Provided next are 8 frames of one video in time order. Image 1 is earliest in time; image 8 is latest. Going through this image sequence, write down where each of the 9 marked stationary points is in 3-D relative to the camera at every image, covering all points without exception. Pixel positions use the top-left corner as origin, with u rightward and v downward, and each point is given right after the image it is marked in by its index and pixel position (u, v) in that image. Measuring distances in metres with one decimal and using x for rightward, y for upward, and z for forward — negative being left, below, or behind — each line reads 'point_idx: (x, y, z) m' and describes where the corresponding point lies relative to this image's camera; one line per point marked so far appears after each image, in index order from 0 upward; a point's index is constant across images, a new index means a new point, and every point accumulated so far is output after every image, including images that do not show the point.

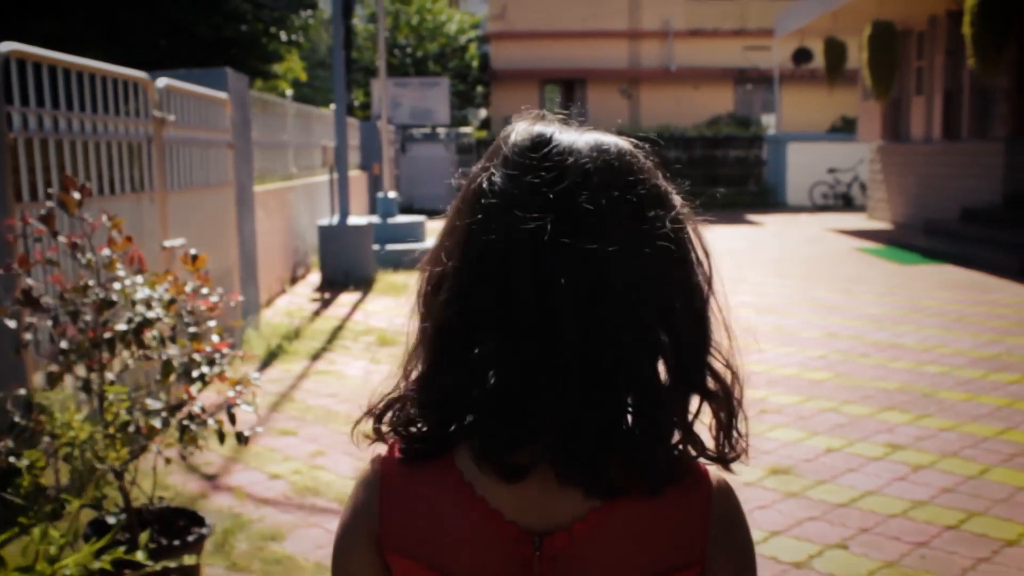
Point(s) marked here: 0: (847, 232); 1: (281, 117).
0: (+5.1, +0.9, +17.9) m
1: (-2.3, +1.7, +11.5) m
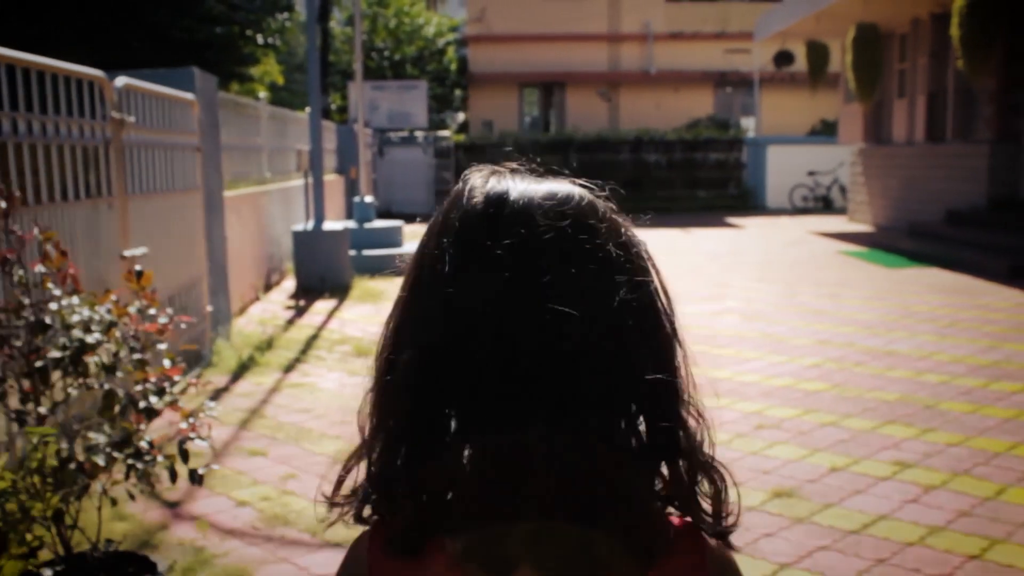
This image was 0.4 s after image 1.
0: (+4.8, +0.8, +17.7) m
1: (-2.5, +1.6, +11.1) m
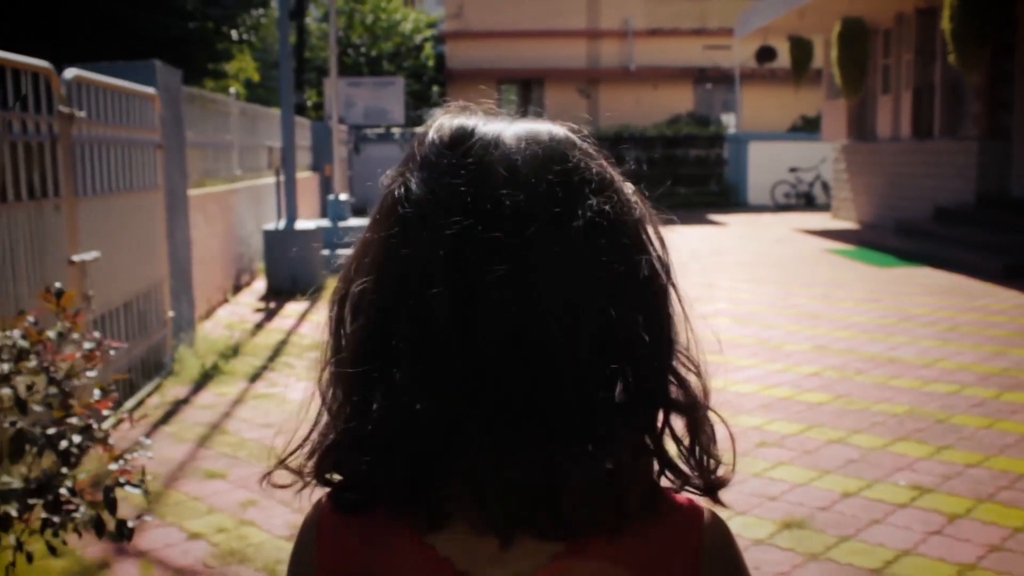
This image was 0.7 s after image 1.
0: (+4.5, +0.8, +17.3) m
1: (-2.7, +1.6, +10.6) m
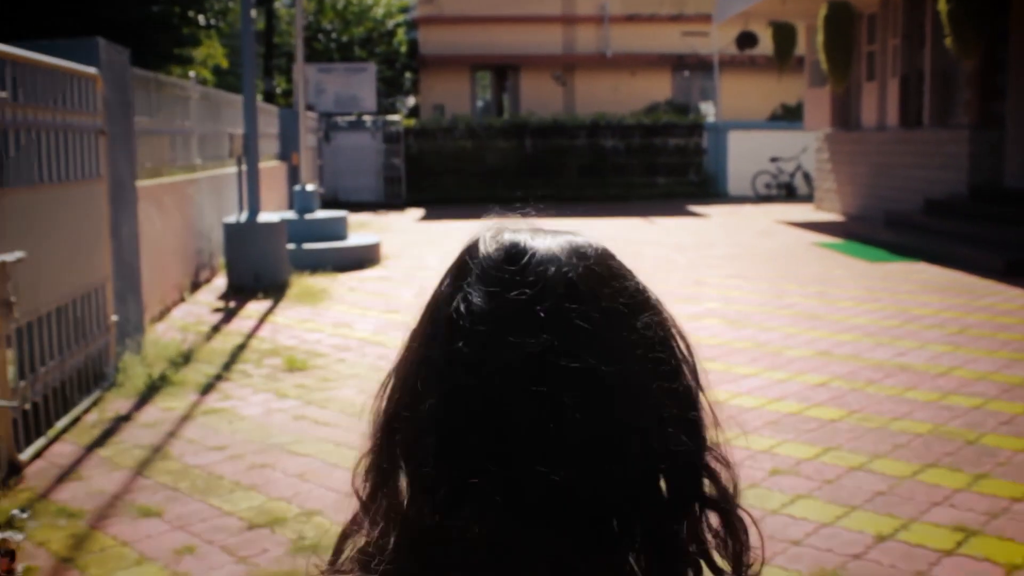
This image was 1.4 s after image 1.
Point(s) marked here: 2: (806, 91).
0: (+4.1, +0.9, +16.8) m
1: (-2.9, +1.6, +10.0) m
2: (+5.0, +3.4, +19.6) m
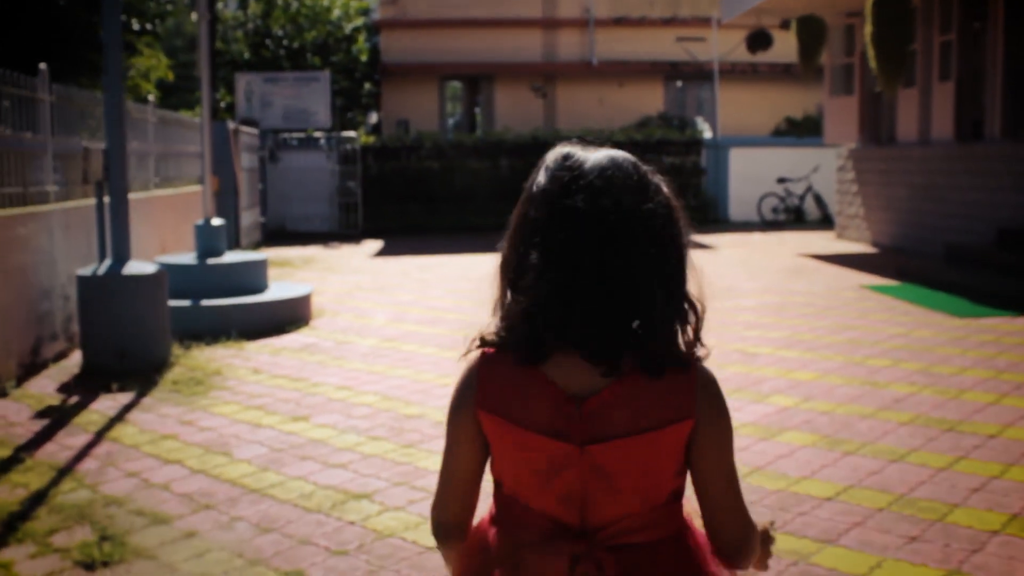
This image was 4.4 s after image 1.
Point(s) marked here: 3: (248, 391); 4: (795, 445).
0: (+3.8, +0.4, +14.1) m
1: (-3.1, +1.1, +7.1) m
2: (+4.6, +2.8, +16.9) m
3: (-1.5, -0.6, +6.6) m
4: (+1.2, -0.7, +4.8) m
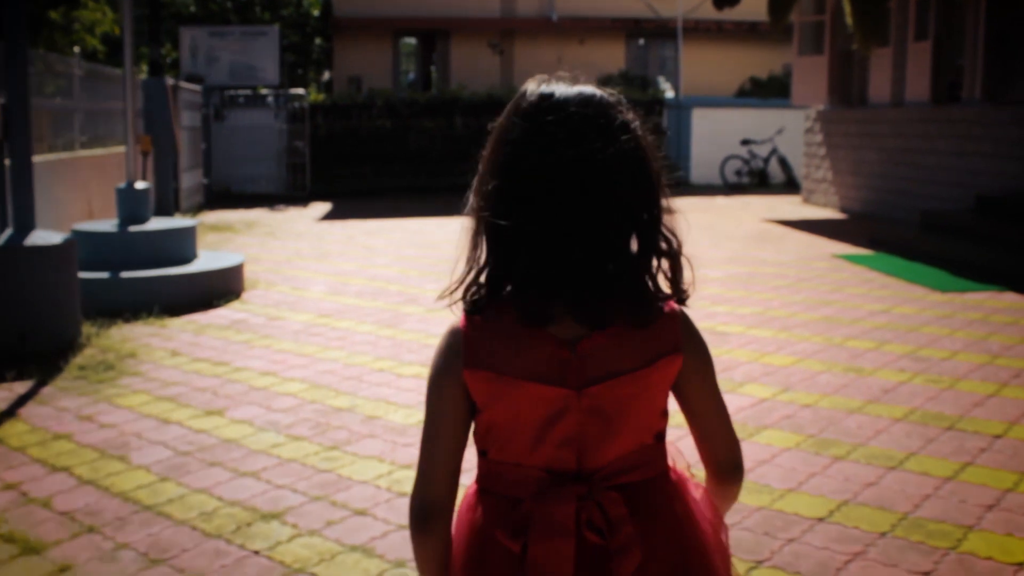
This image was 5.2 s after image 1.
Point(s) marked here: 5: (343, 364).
0: (+3.2, +0.8, +13.5) m
1: (-3.3, +1.3, +6.2) m
2: (+4.0, +3.2, +16.3) m
3: (-1.8, -0.5, +5.9) m
4: (+1.0, -0.6, +4.2) m
5: (-0.9, -0.4, +6.0) m
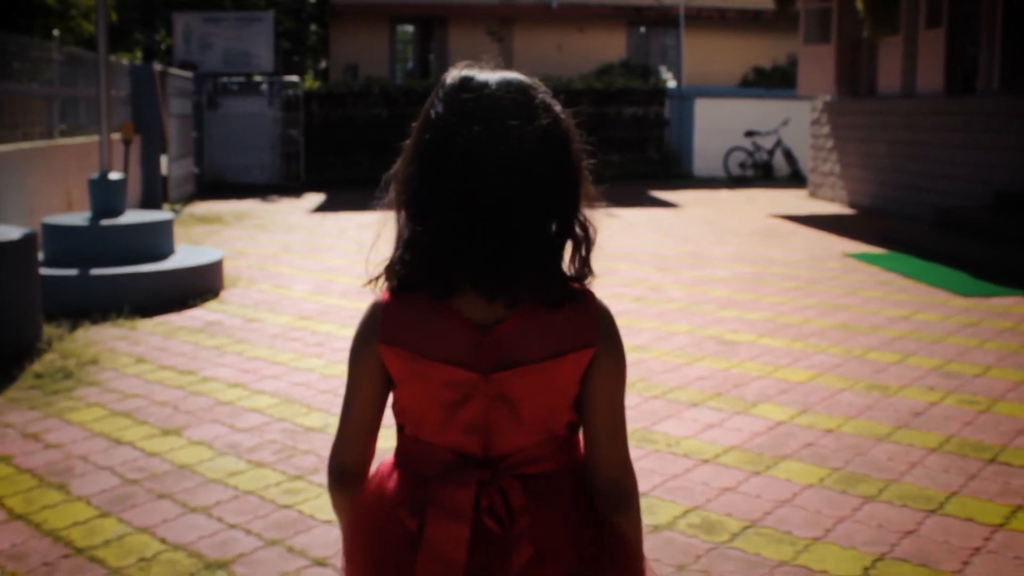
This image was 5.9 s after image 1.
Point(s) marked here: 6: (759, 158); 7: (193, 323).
0: (+3.2, +0.8, +13.0) m
1: (-3.4, +1.3, +5.7) m
2: (+3.9, +3.3, +15.7) m
3: (-1.8, -0.5, +5.4) m
4: (+0.9, -0.6, +3.7) m
5: (-0.9, -0.4, +5.5) m
6: (+4.1, +2.1, +19.0) m
7: (-1.9, -0.2, +6.9) m
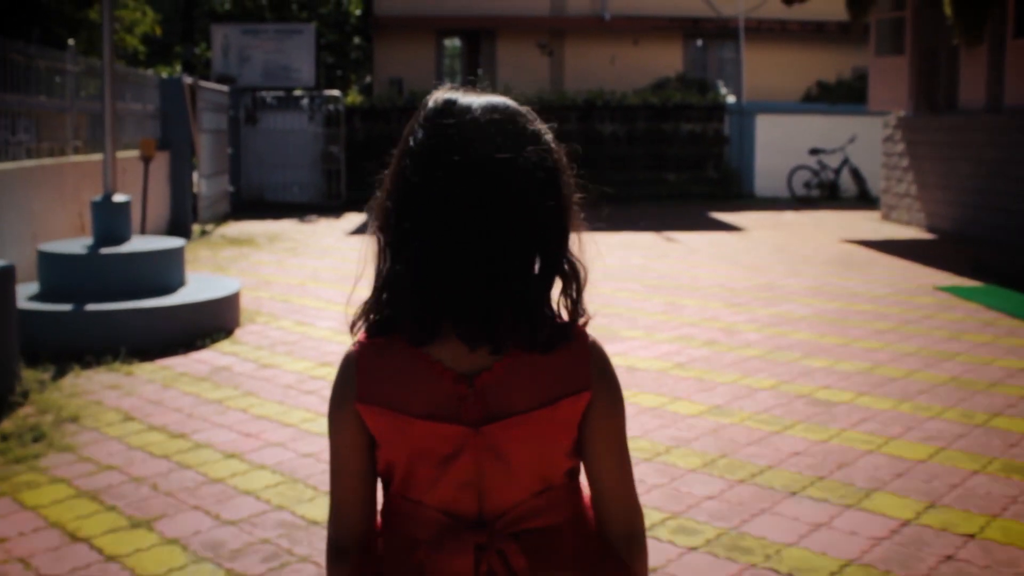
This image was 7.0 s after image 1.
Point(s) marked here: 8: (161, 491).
0: (+3.7, +0.4, +12.0) m
1: (-3.1, +1.1, +5.0) m
2: (+4.6, +2.9, +14.7) m
3: (-1.6, -0.7, +4.5) m
4: (+1.0, -0.8, +2.8) m
5: (-0.7, -0.6, +4.6) m
6: (+4.9, +1.7, +18.0) m
7: (-1.6, -0.4, +6.1) m
8: (-1.2, -0.7, +4.1) m
